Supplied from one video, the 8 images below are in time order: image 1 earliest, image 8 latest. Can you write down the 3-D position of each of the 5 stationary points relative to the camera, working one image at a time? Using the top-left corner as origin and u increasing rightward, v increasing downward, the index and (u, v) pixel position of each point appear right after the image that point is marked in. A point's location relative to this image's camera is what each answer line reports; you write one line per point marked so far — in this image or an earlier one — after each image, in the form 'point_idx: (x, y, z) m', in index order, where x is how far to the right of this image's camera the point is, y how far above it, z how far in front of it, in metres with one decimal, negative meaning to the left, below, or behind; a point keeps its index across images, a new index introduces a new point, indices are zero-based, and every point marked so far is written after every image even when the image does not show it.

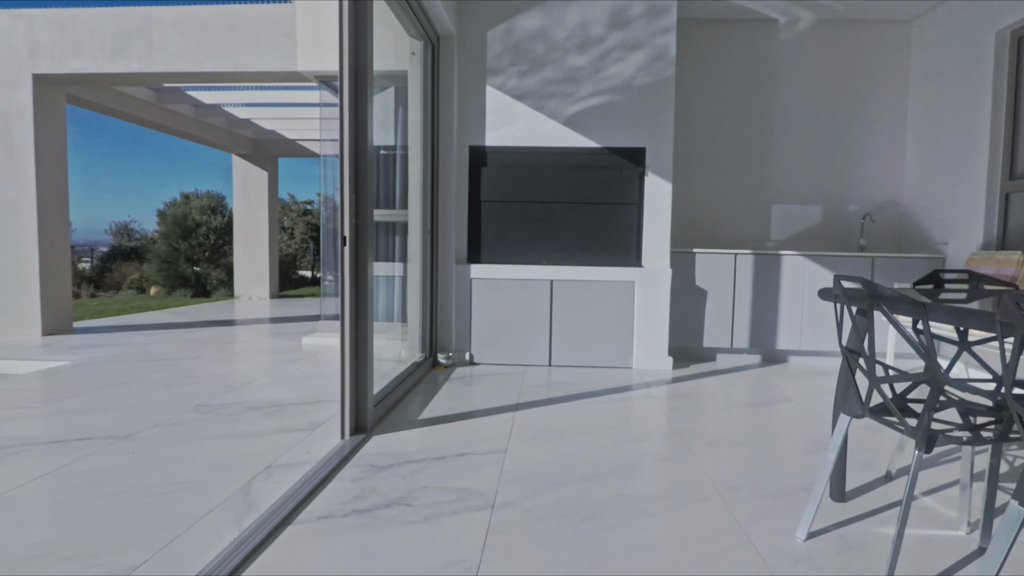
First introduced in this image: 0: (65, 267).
0: (-4.4, +0.2, +6.0) m
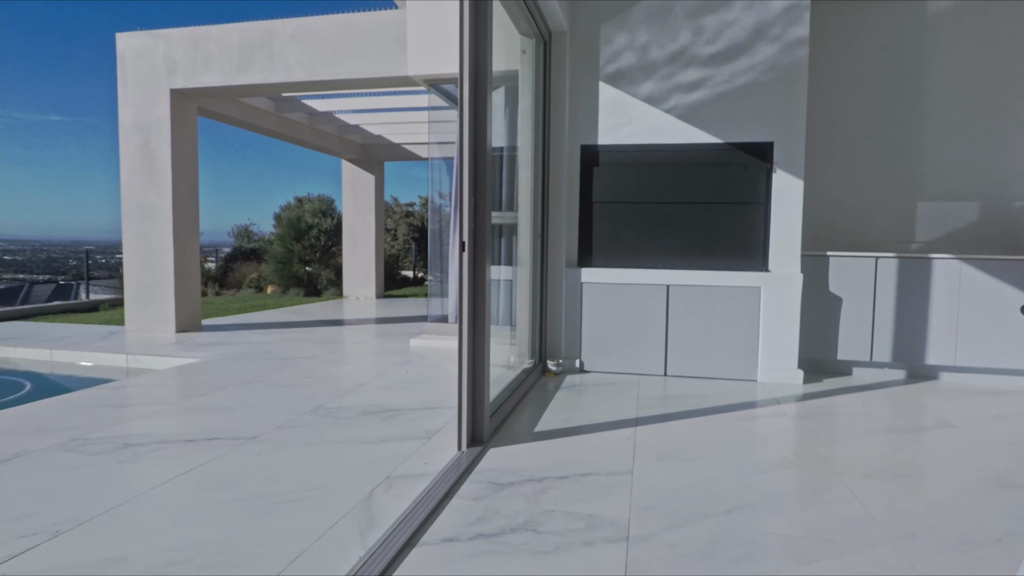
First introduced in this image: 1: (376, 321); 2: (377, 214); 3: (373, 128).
0: (-3.3, +0.2, +6.4) m
1: (-1.9, -0.5, +8.4) m
2: (-2.3, +1.3, +10.6) m
3: (-2.1, +2.4, +9.1) m
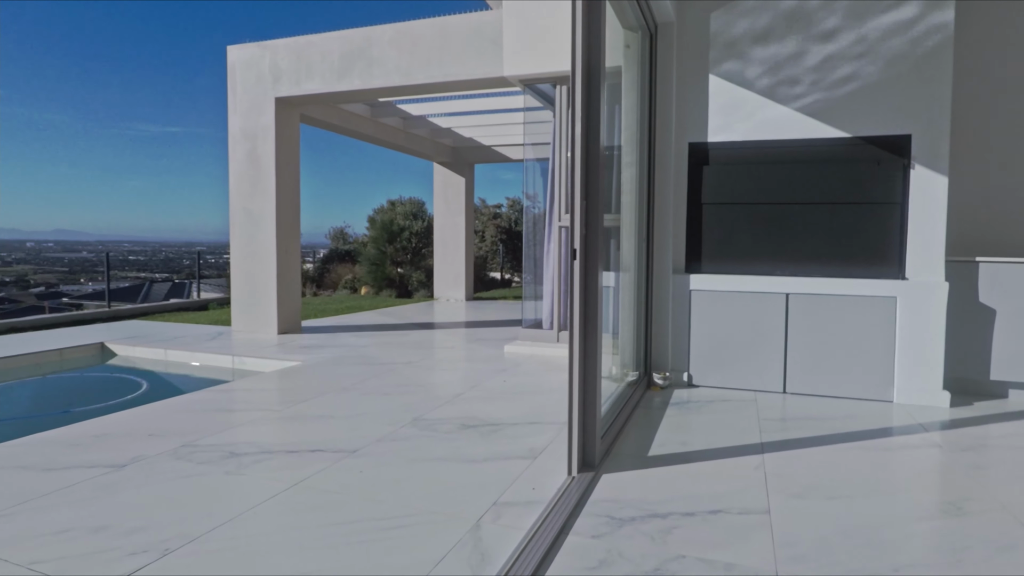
0: (-2.3, +0.2, +6.6) m
1: (-0.6, -0.5, +8.3) m
2: (-0.8, +1.2, +10.6) m
3: (-0.7, +2.3, +9.1) m
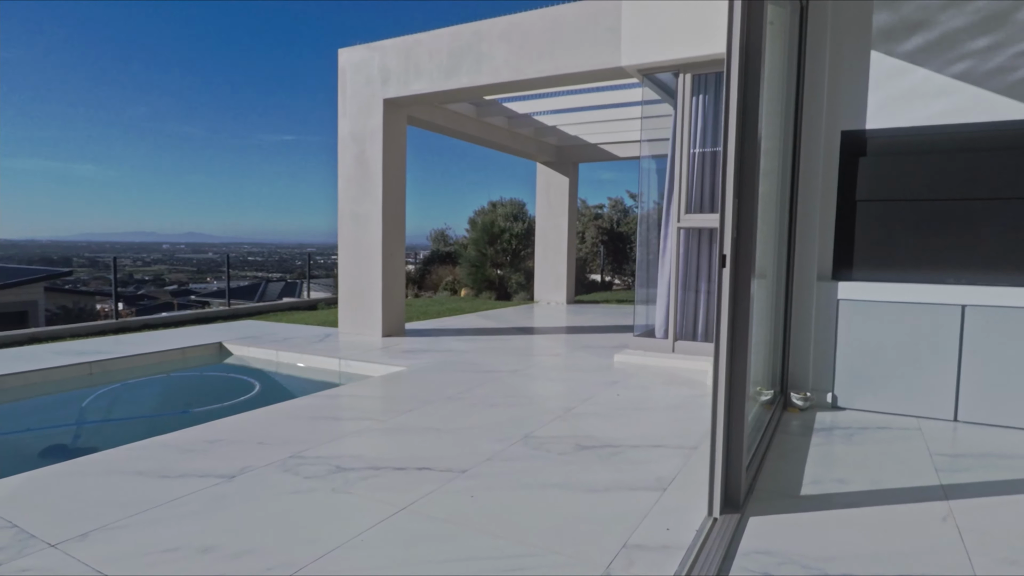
0: (-1.2, +0.1, +6.6) m
1: (+0.7, -0.5, +8.0) m
2: (+1.0, +1.2, +10.3) m
3: (+0.8, +2.3, +8.8) m
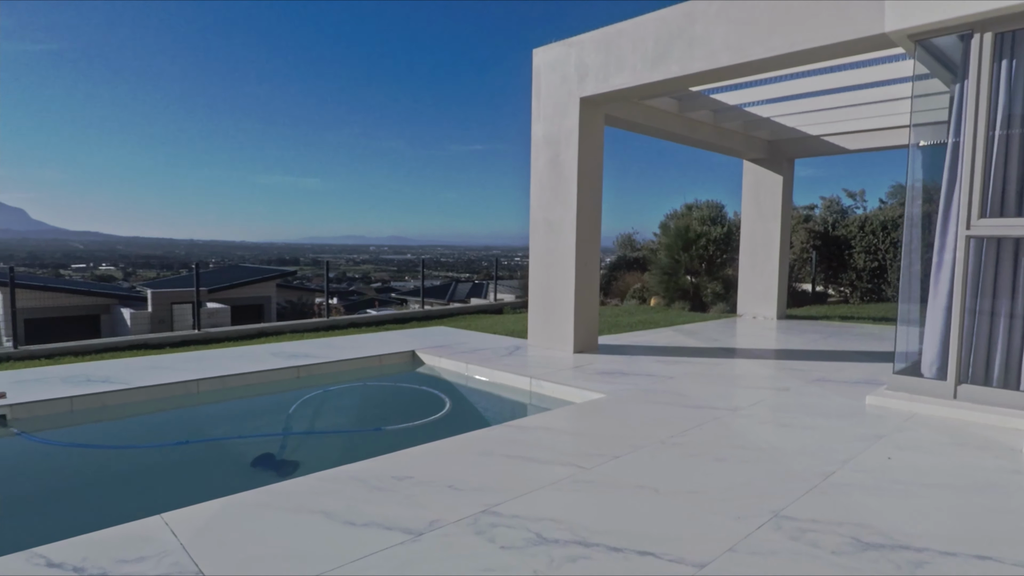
0: (+0.8, 0.0, +6.1) m
1: (+3.1, -0.7, +6.9) m
2: (+4.0, +1.0, +9.0) m
3: (+3.4, +2.1, +7.6) m
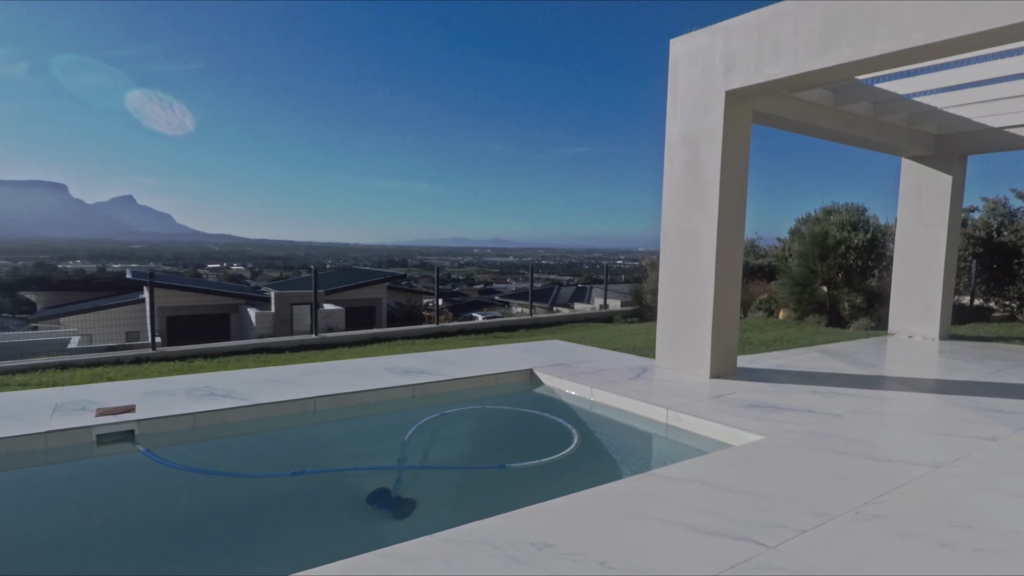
0: (+2.0, -0.1, +5.4) m
1: (+4.3, -0.9, +5.8) m
2: (+5.6, +0.8, +7.7) m
3: (+4.8, +1.9, +6.5) m
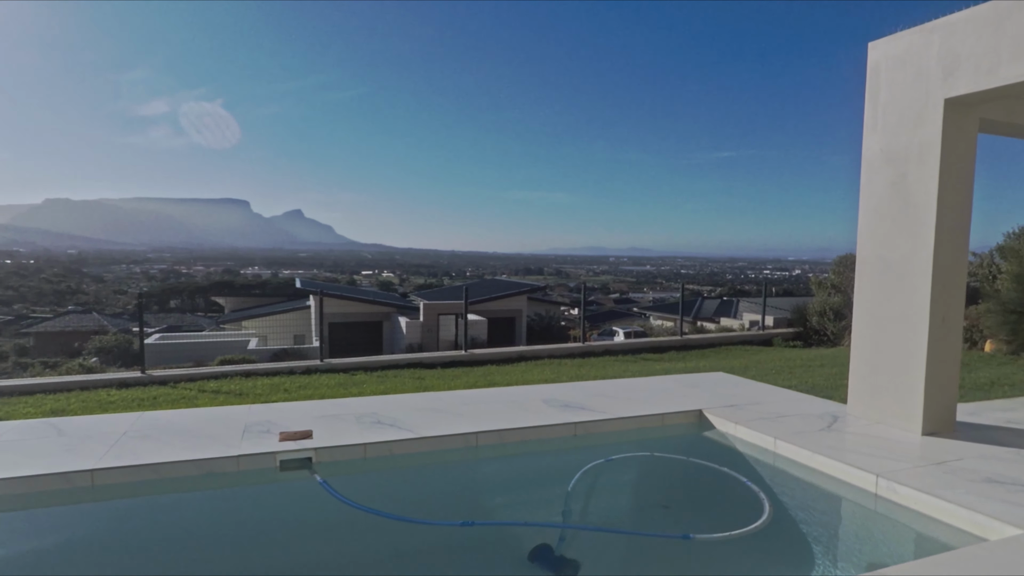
0: (+3.3, -0.5, +4.5) m
1: (+5.6, -1.3, +4.4) m
2: (+7.3, +0.4, +6.1) m
3: (+6.3, +1.6, +5.0) m
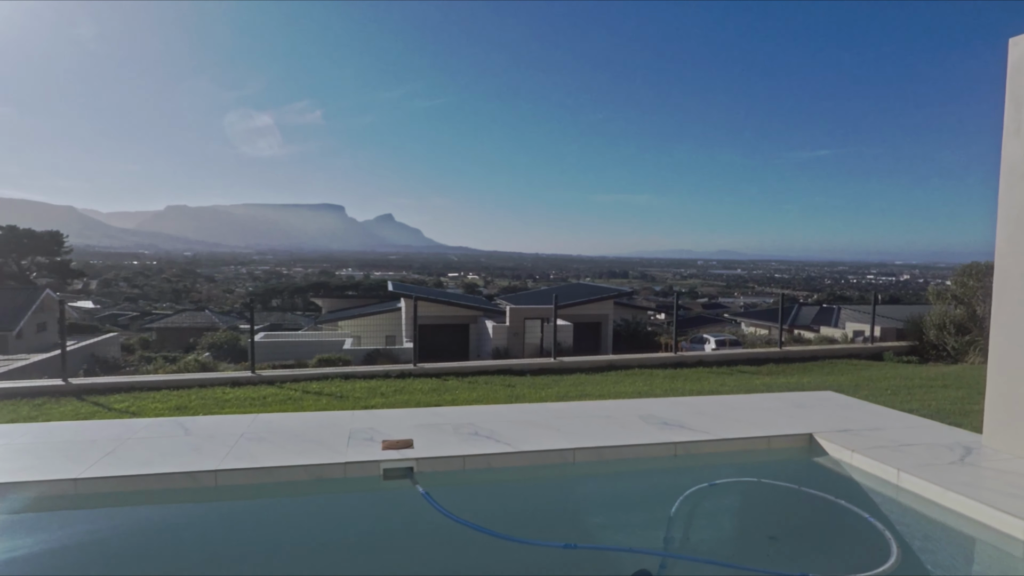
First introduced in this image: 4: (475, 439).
0: (+4.0, -0.6, +4.0) m
1: (+6.3, -1.4, +3.6) m
2: (+8.2, +0.2, +5.0) m
3: (+7.1, +1.4, +4.1) m
4: (-0.3, -1.2, +4.7) m
